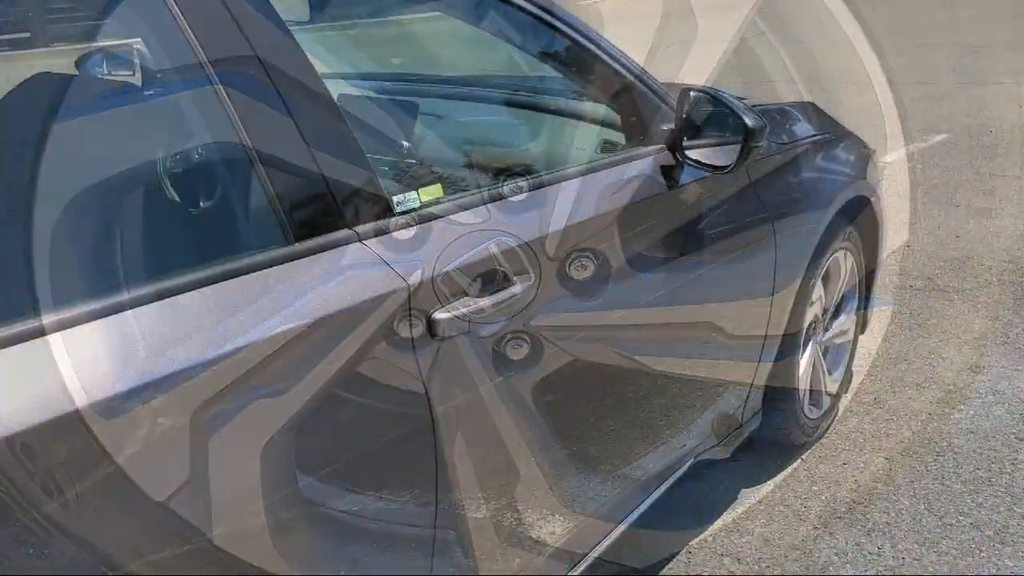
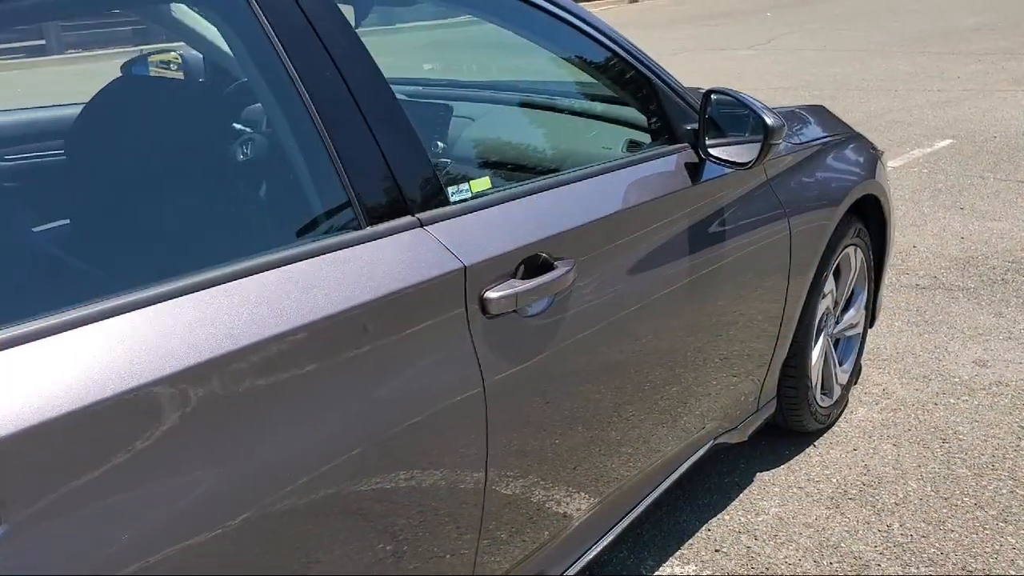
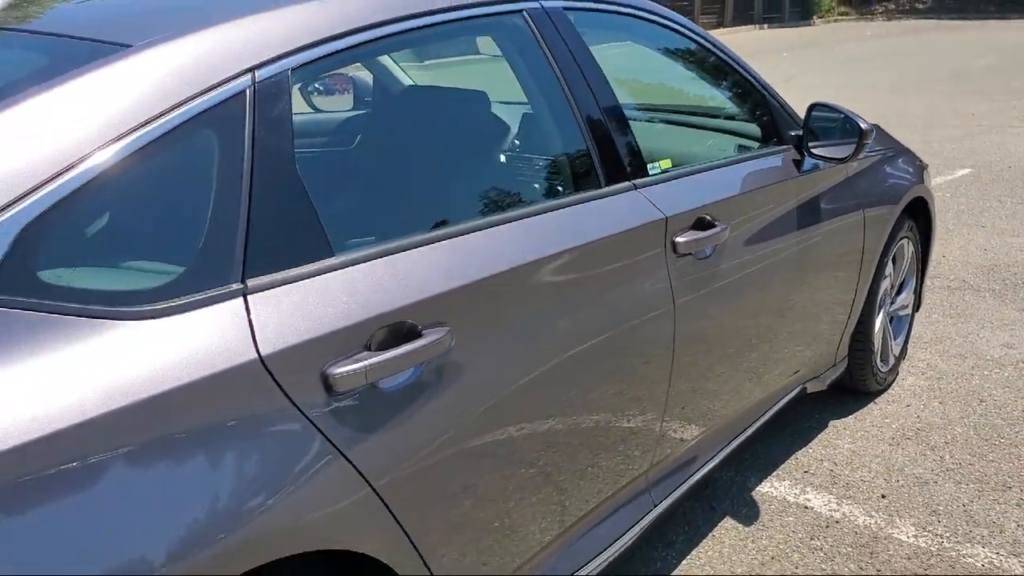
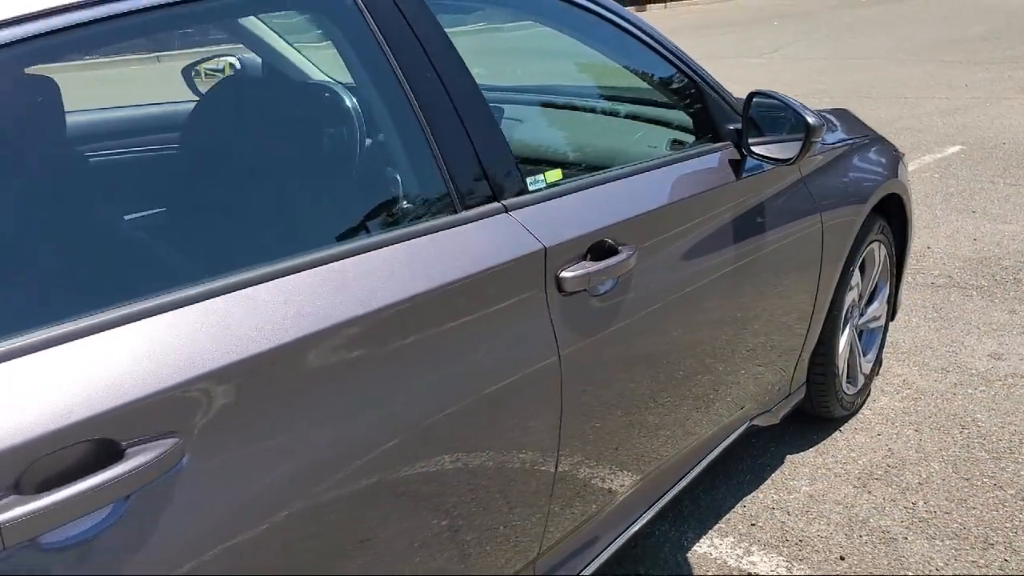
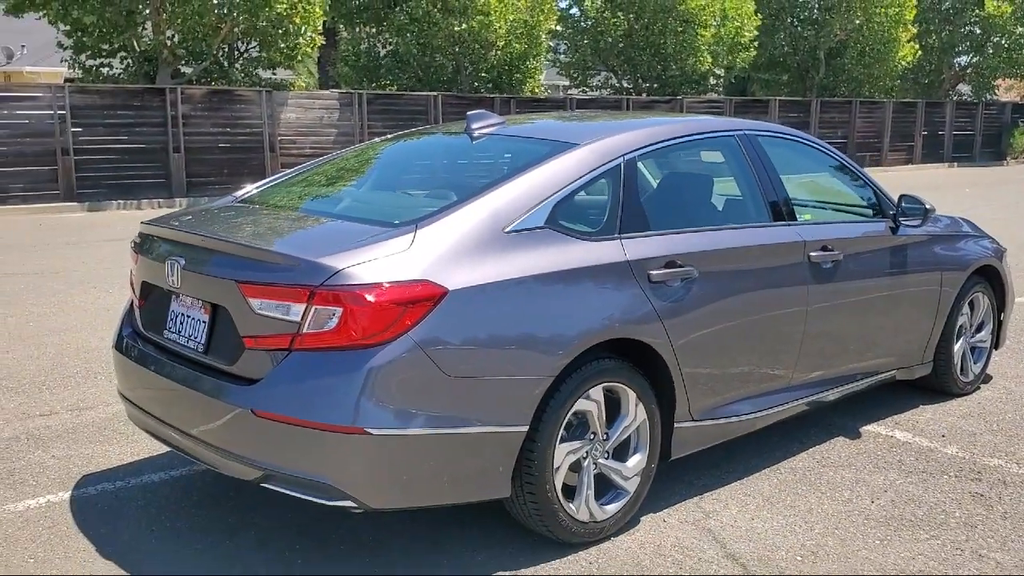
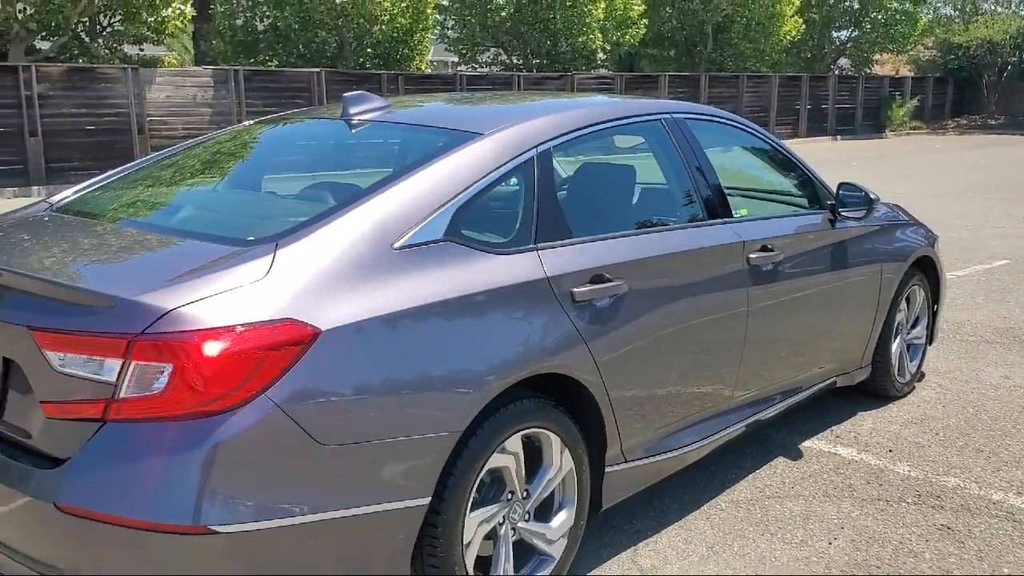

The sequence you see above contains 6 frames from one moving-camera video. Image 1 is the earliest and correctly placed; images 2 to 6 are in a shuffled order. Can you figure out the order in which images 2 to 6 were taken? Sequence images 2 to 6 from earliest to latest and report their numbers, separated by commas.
2, 4, 3, 6, 5
